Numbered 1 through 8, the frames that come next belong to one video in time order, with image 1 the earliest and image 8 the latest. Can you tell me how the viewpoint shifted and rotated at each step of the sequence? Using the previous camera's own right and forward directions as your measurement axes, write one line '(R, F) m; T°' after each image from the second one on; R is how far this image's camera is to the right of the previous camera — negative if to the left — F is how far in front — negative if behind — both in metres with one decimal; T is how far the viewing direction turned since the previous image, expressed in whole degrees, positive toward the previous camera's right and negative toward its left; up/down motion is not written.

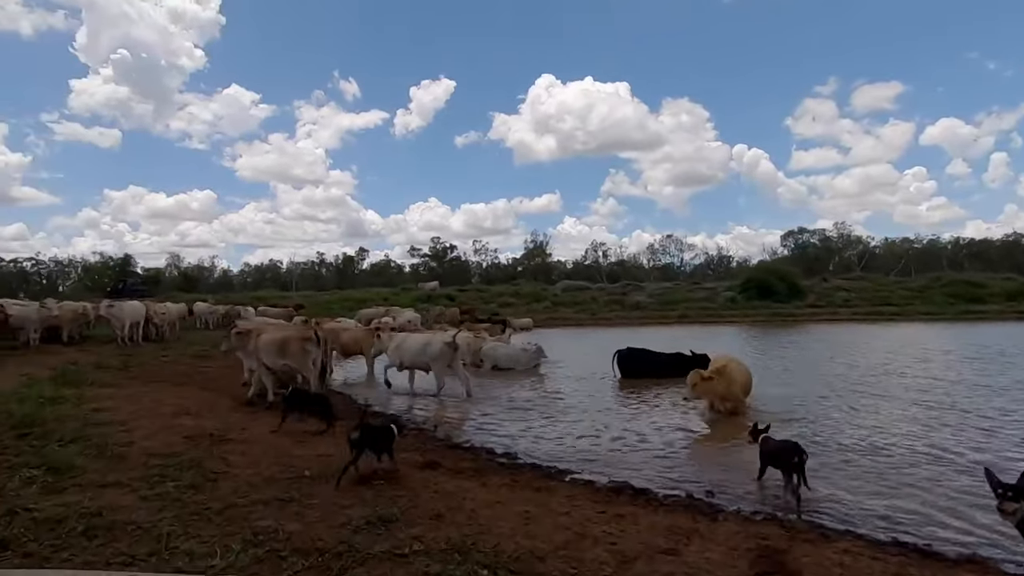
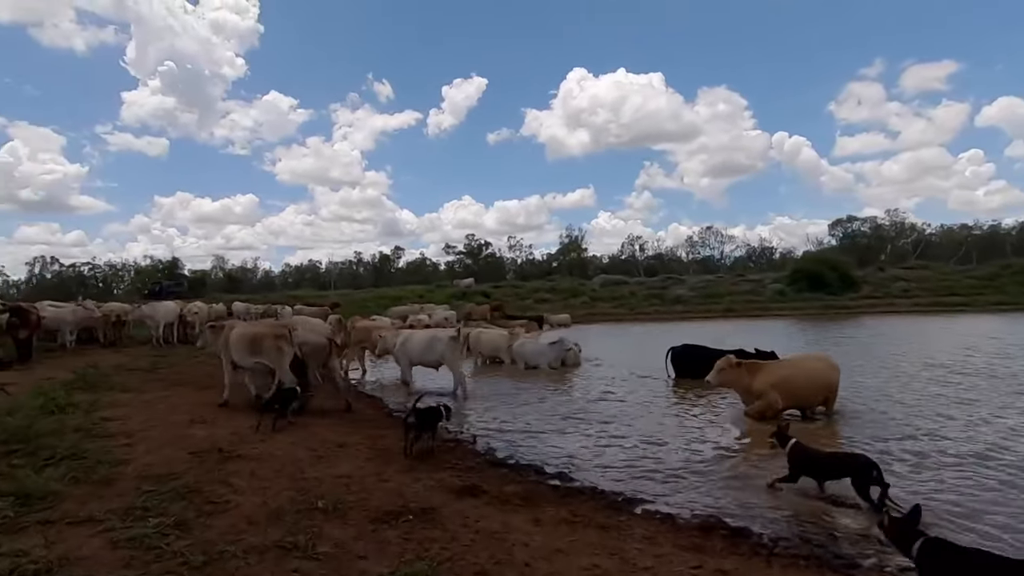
(-0.2, +1.4) m; -4°
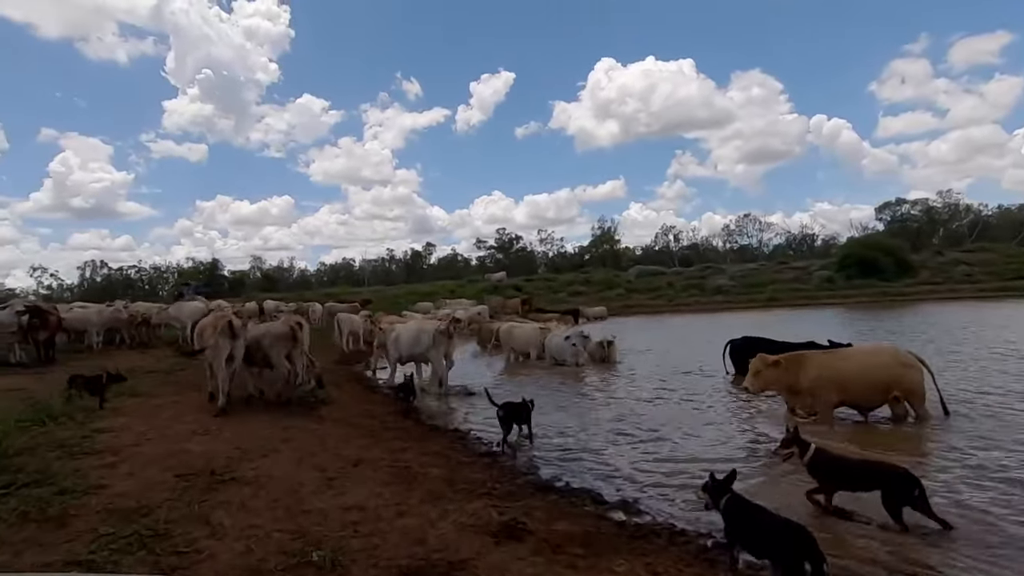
(-0.2, +1.5) m; -3°
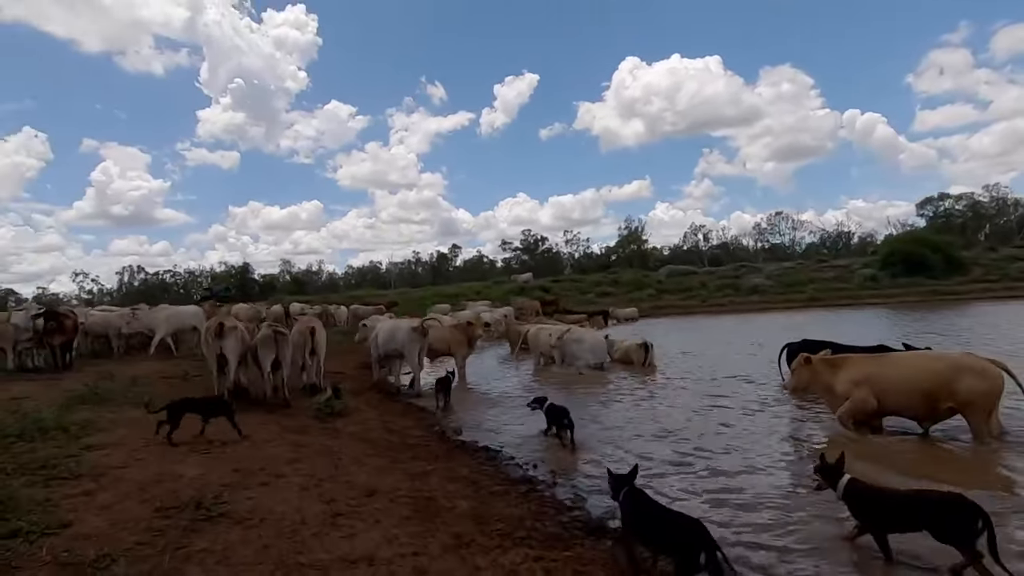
(-0.2, +1.2) m; -3°
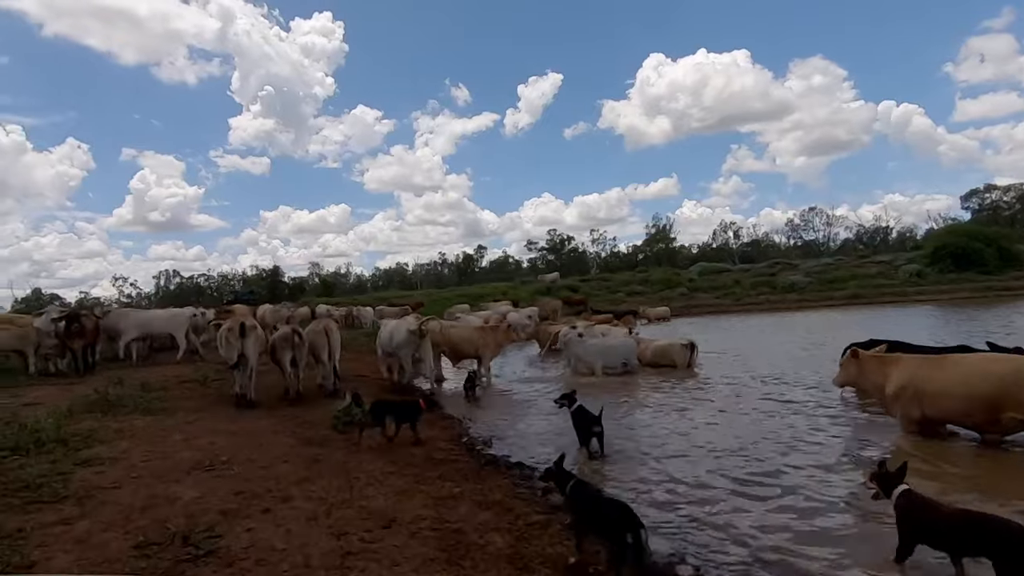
(-0.2, +1.0) m; -3°
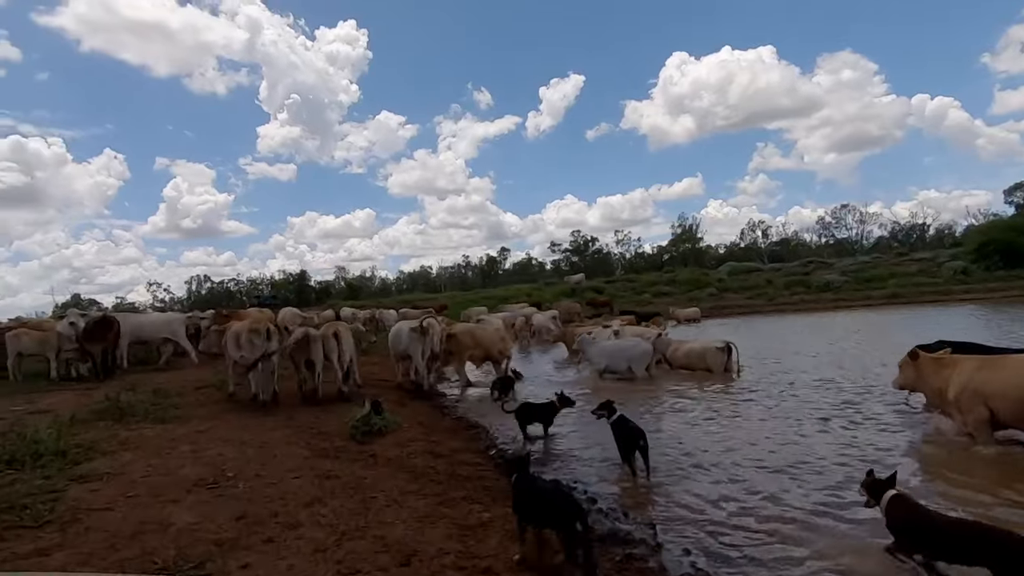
(-0.1, +0.8) m; -2°
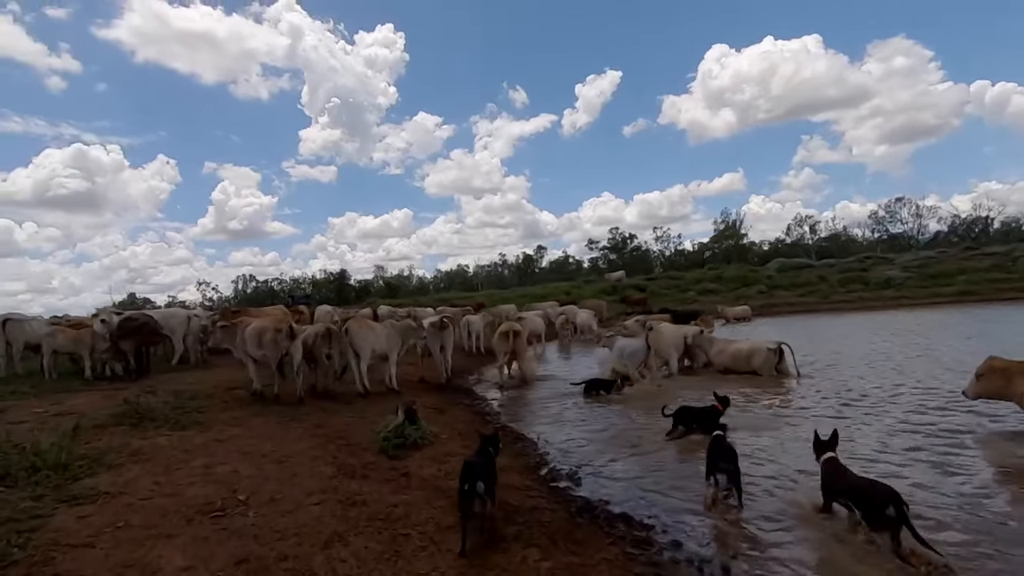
(-0.3, +1.2) m; -4°
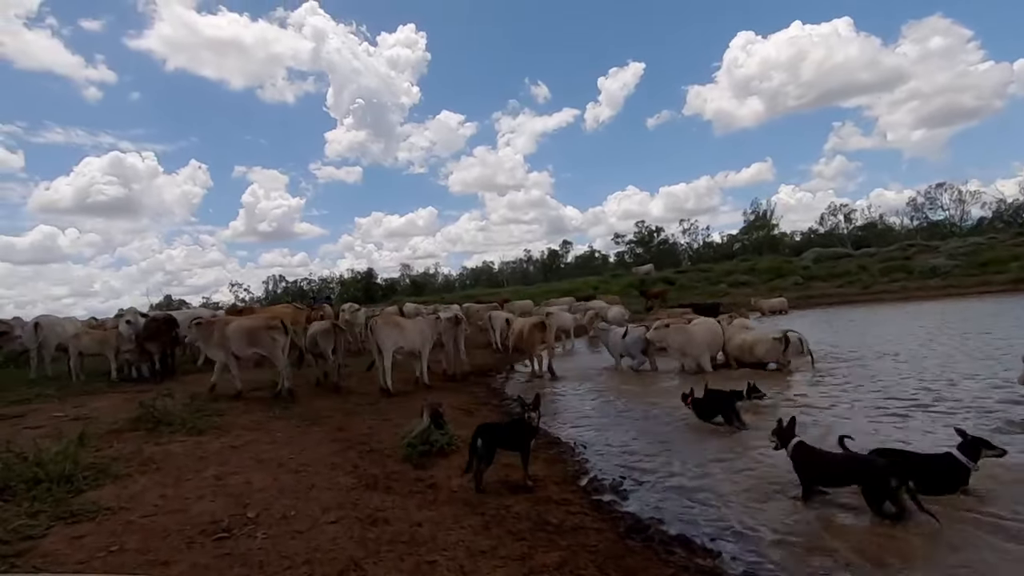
(-0.1, +0.7) m; -3°
